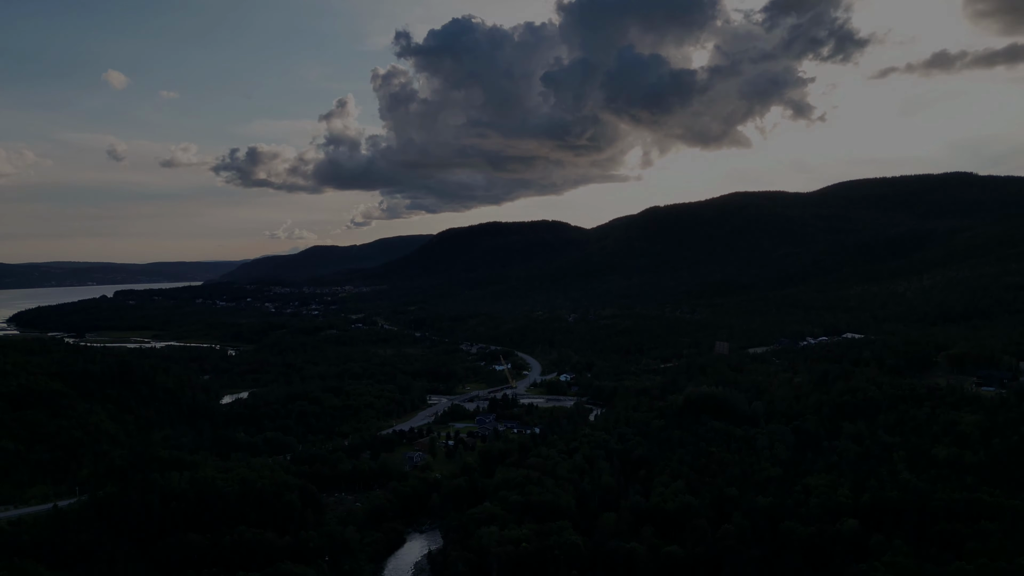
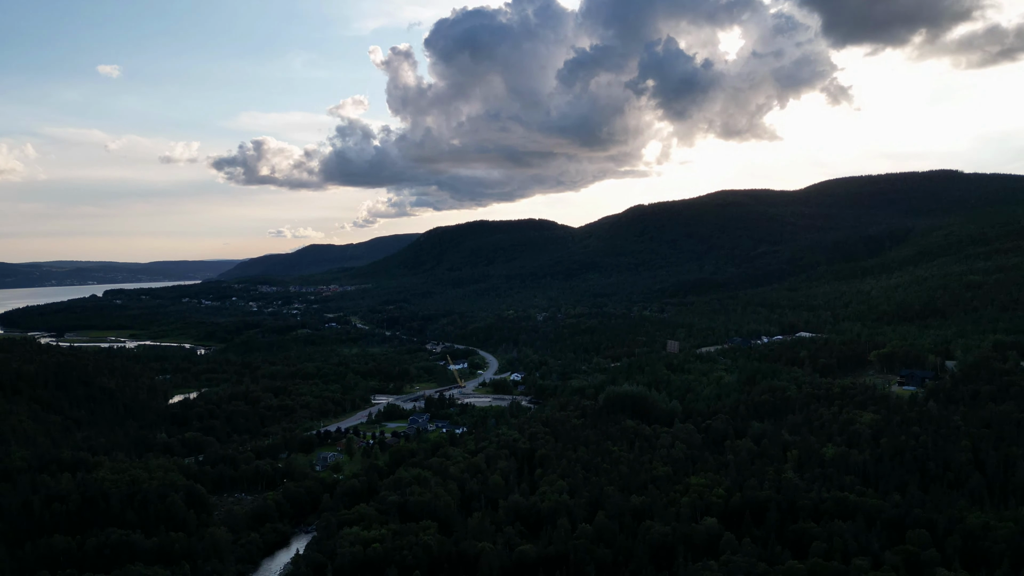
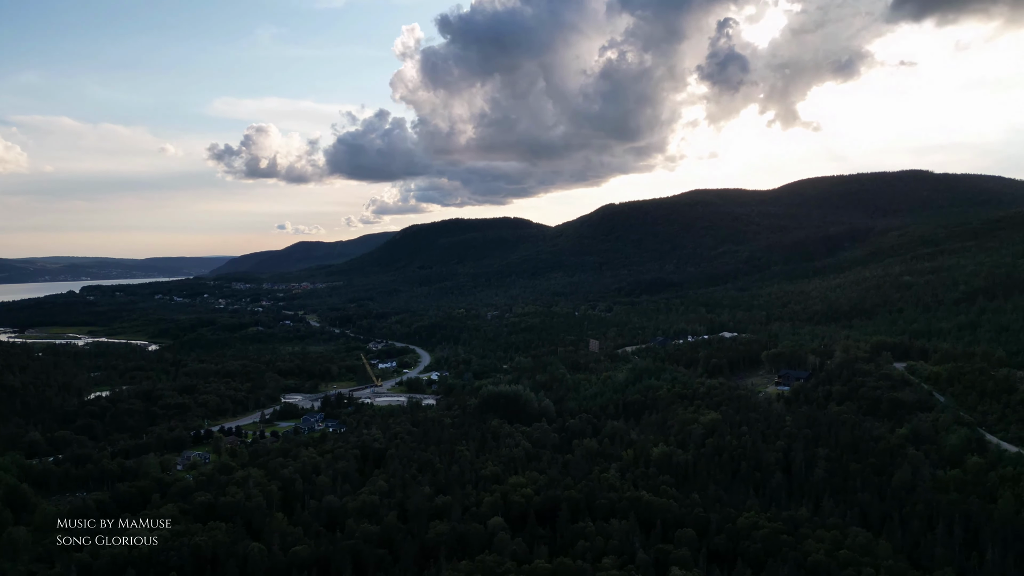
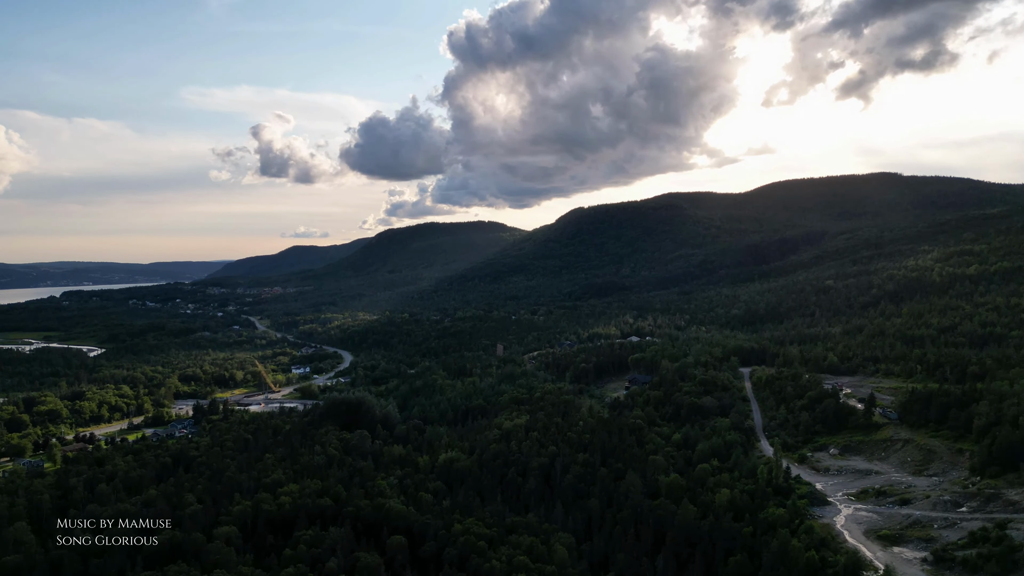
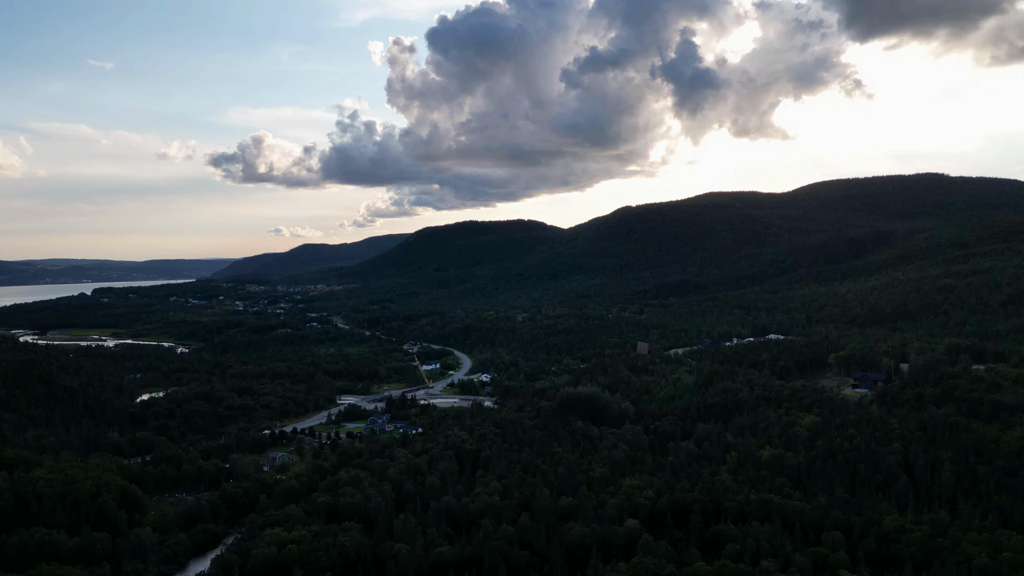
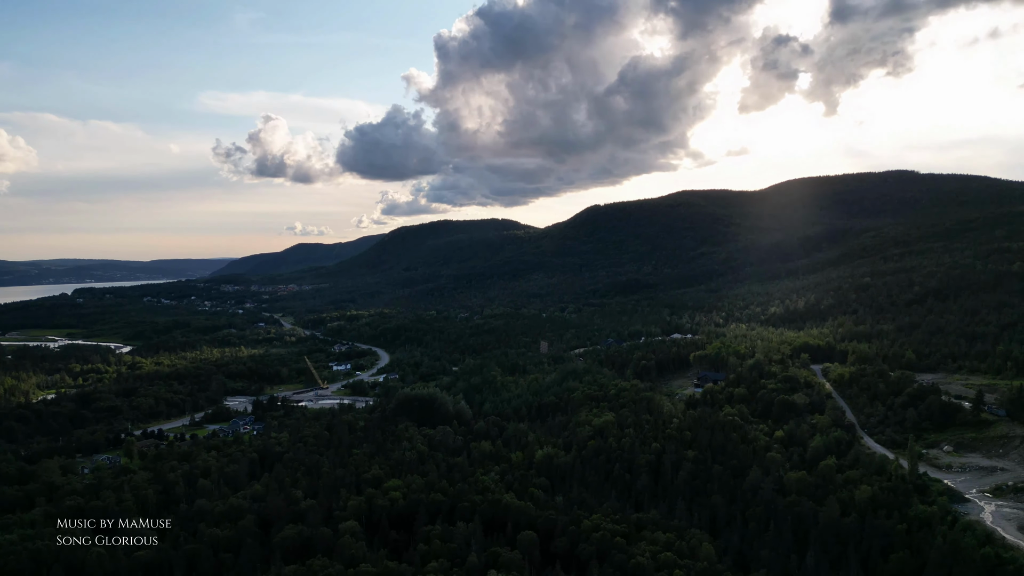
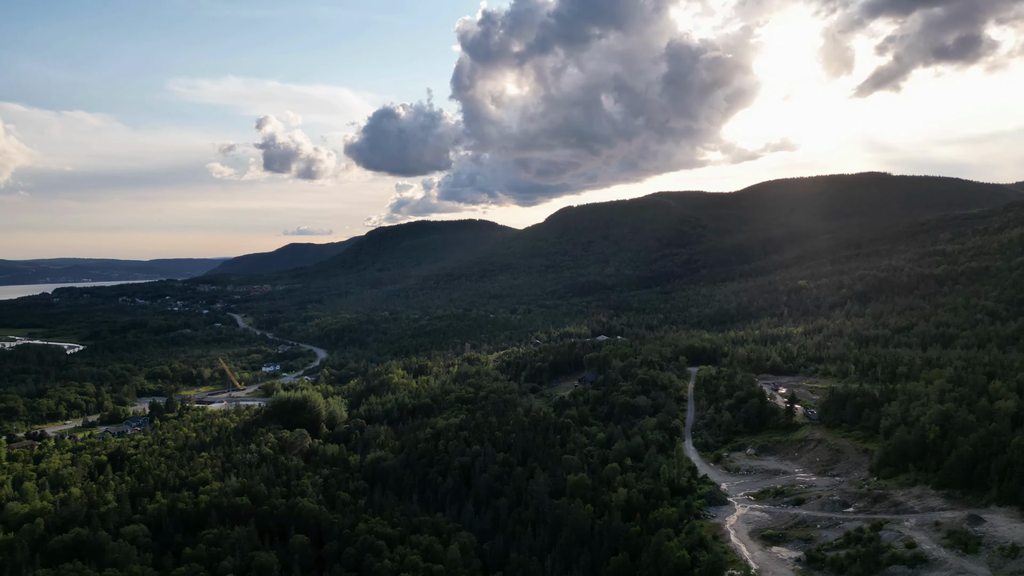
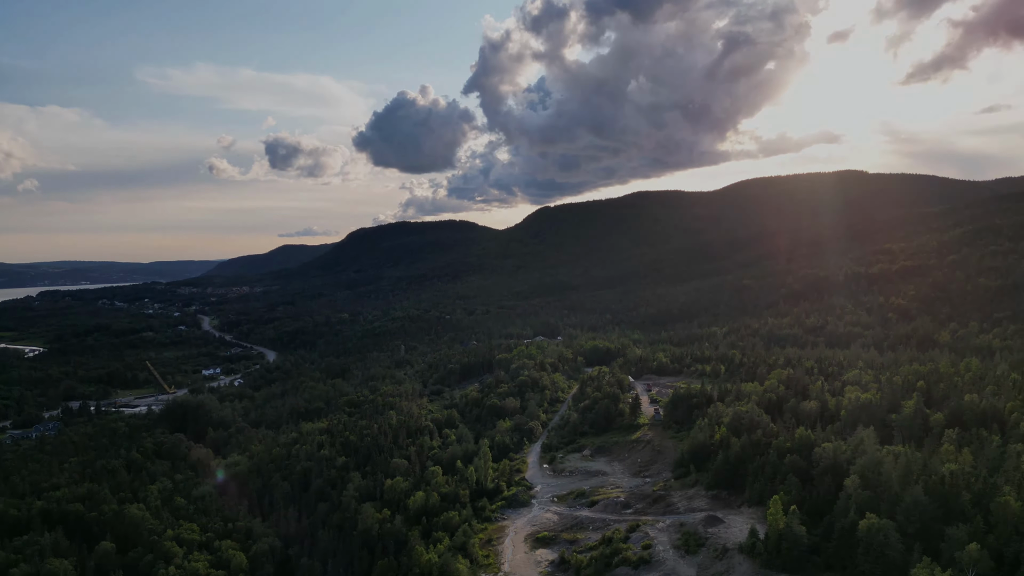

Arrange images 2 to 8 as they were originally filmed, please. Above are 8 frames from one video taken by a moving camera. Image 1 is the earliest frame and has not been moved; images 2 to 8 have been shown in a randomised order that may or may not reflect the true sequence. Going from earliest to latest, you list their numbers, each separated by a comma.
2, 5, 3, 6, 4, 7, 8
